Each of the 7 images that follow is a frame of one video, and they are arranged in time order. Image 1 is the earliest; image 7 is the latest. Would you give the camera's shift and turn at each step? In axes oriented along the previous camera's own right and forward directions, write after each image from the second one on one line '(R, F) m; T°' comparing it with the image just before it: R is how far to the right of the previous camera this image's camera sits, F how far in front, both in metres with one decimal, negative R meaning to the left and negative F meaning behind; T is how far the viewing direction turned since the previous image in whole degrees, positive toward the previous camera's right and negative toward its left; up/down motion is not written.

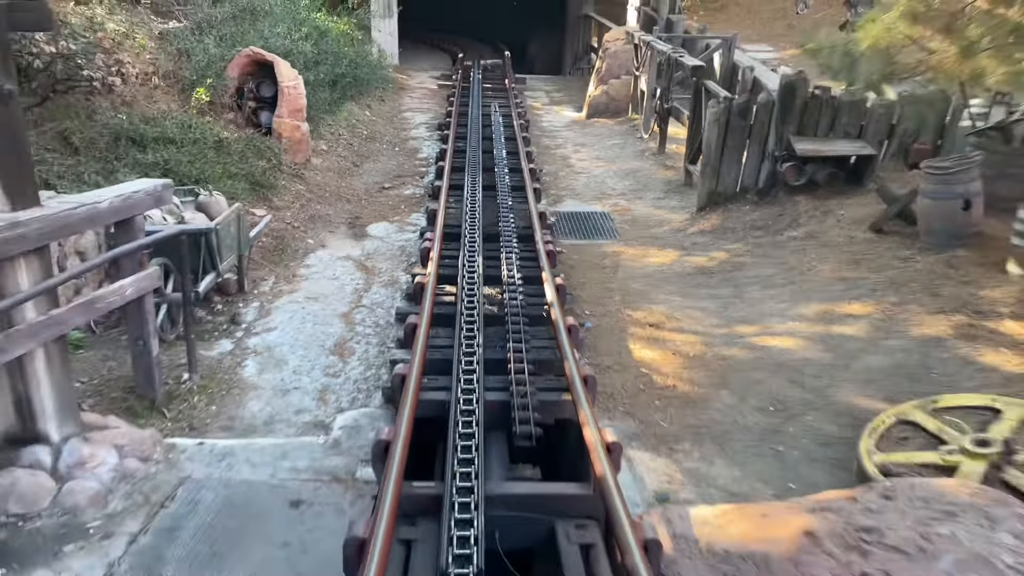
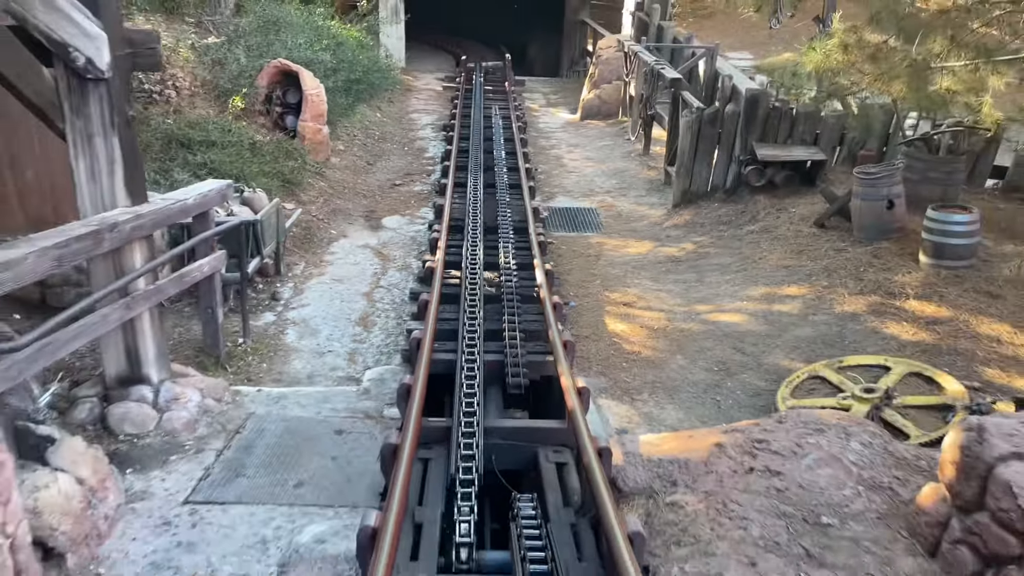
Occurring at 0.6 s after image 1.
(0.0, -0.9) m; 0°
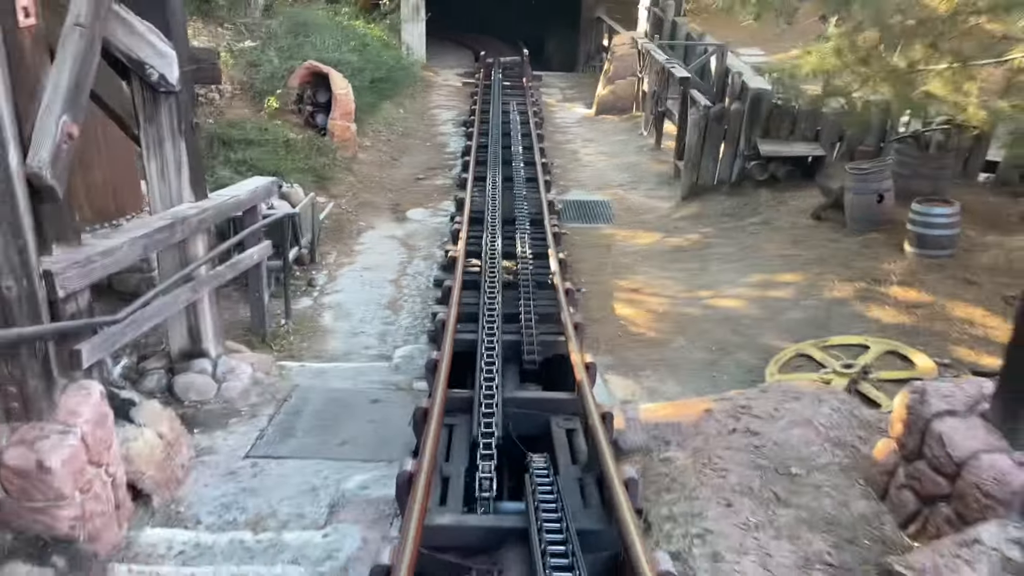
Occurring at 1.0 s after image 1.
(0.0, -0.5) m; -1°
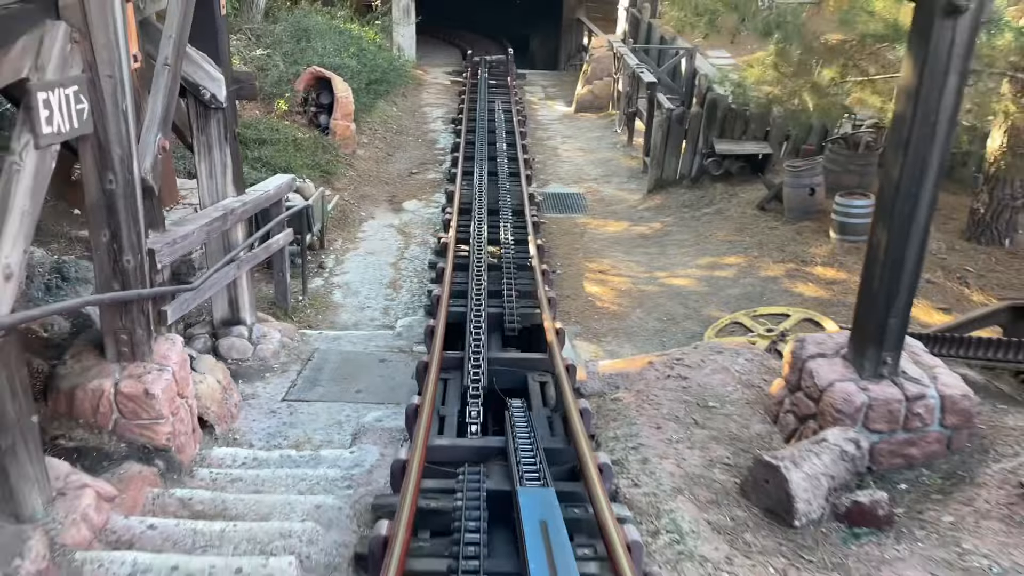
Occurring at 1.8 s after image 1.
(0.0, -1.0) m; +1°
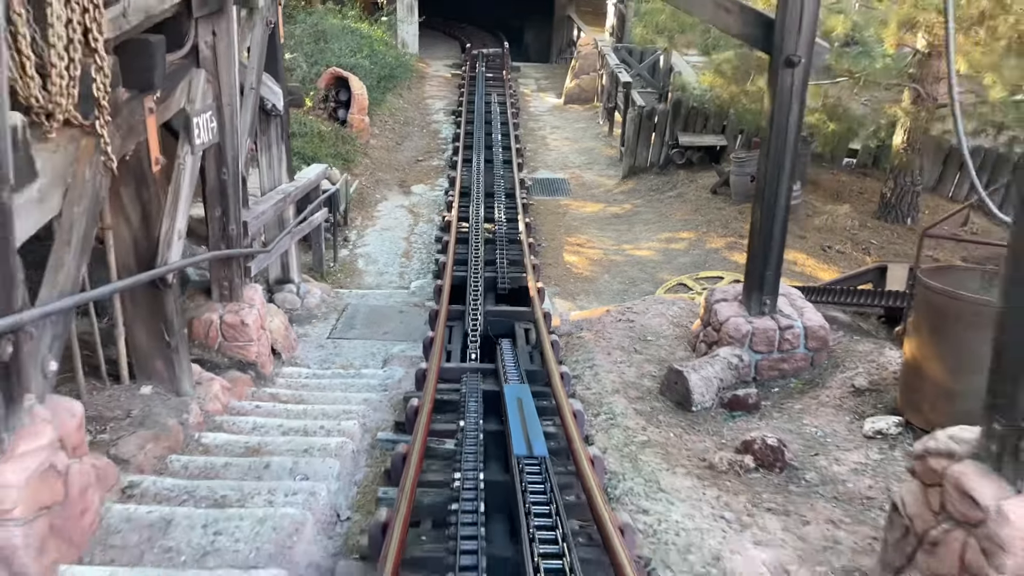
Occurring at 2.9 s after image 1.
(+0.1, -1.5) m; 0°
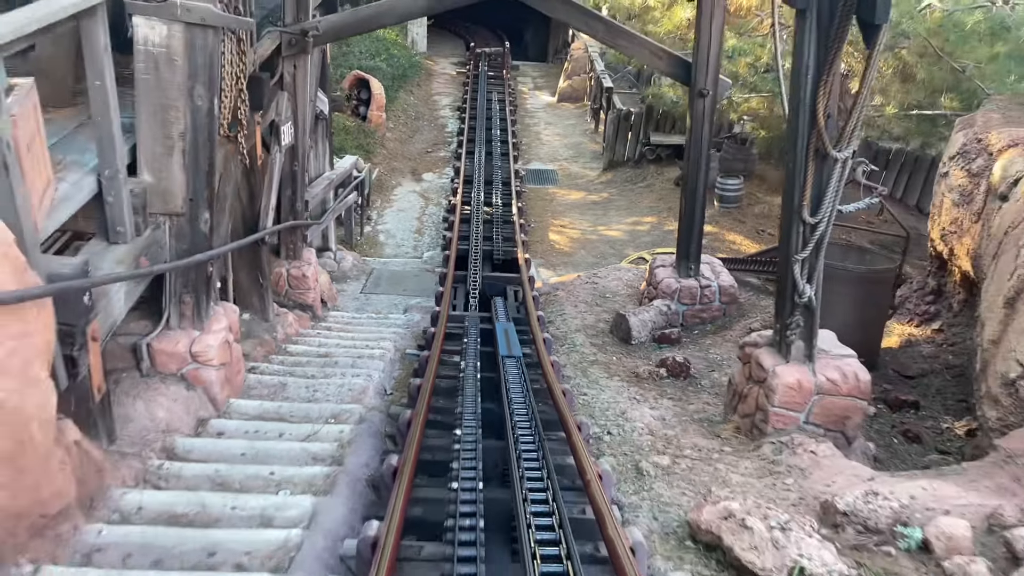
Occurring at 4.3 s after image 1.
(+0.1, -1.8) m; 0°
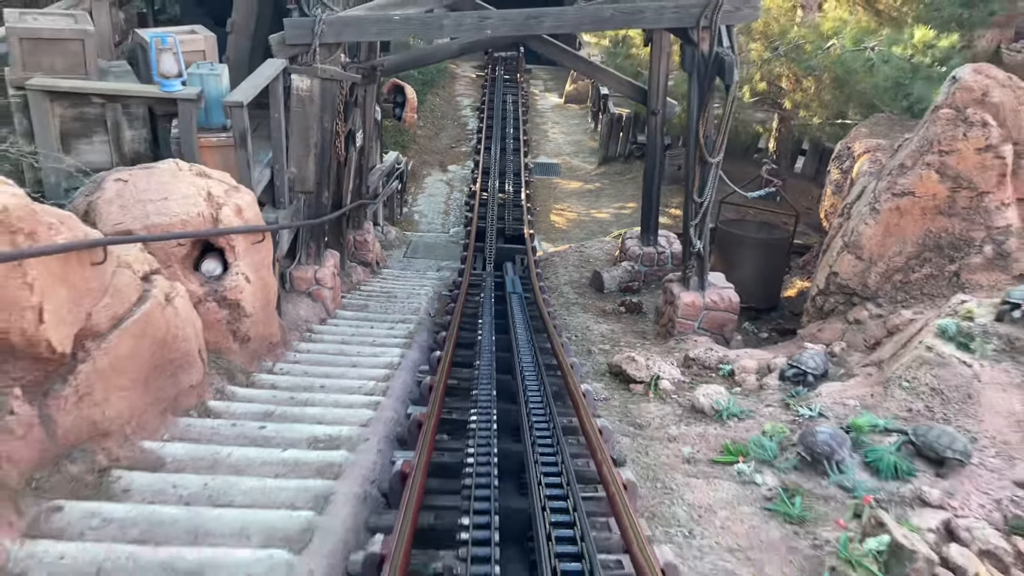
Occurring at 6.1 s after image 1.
(+0.1, -2.5) m; -1°
